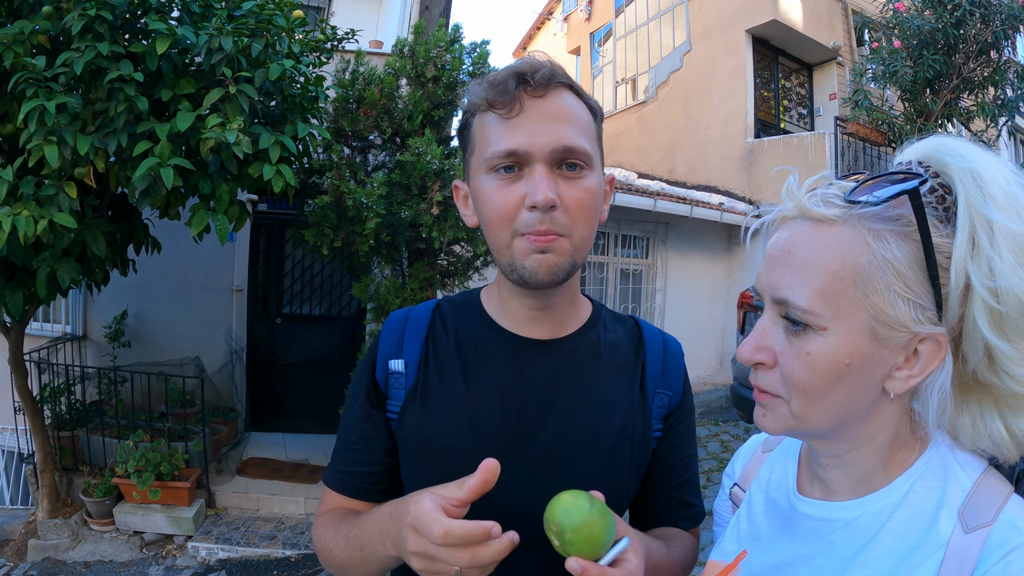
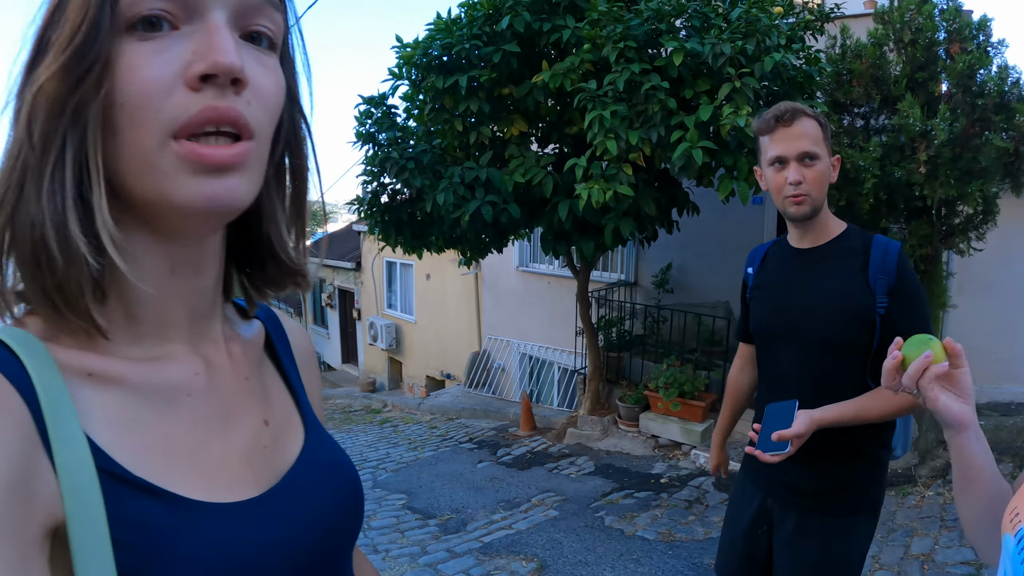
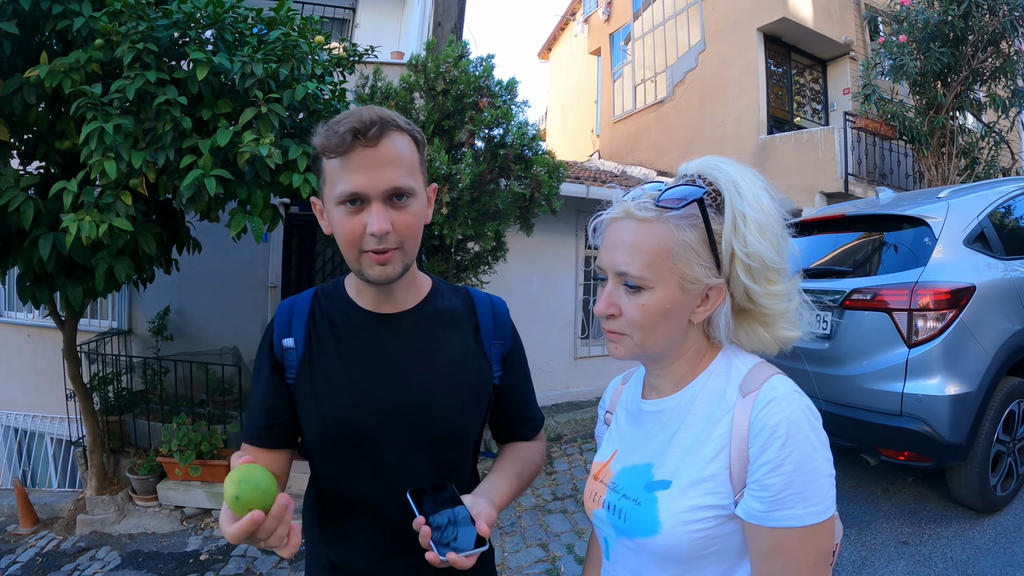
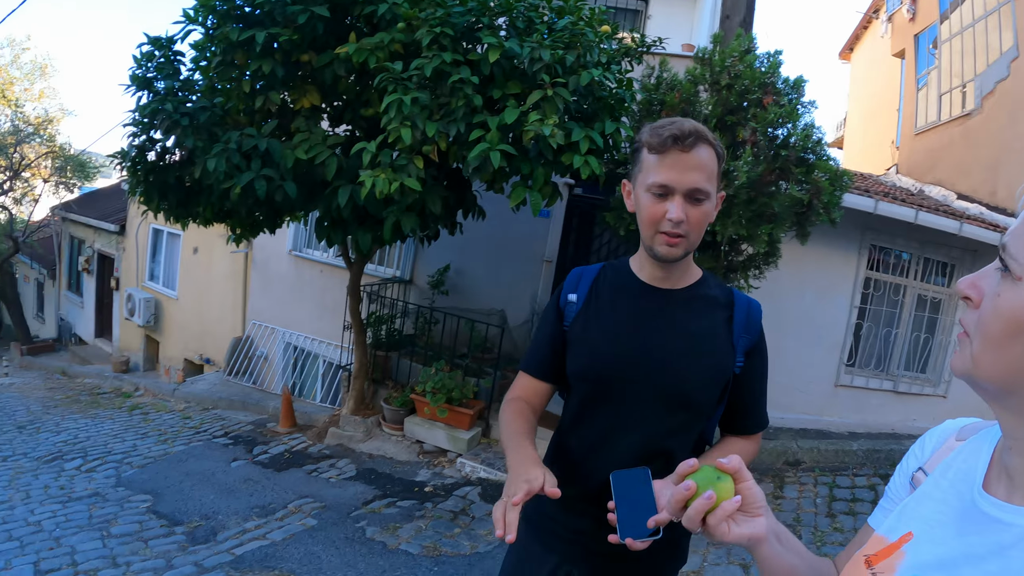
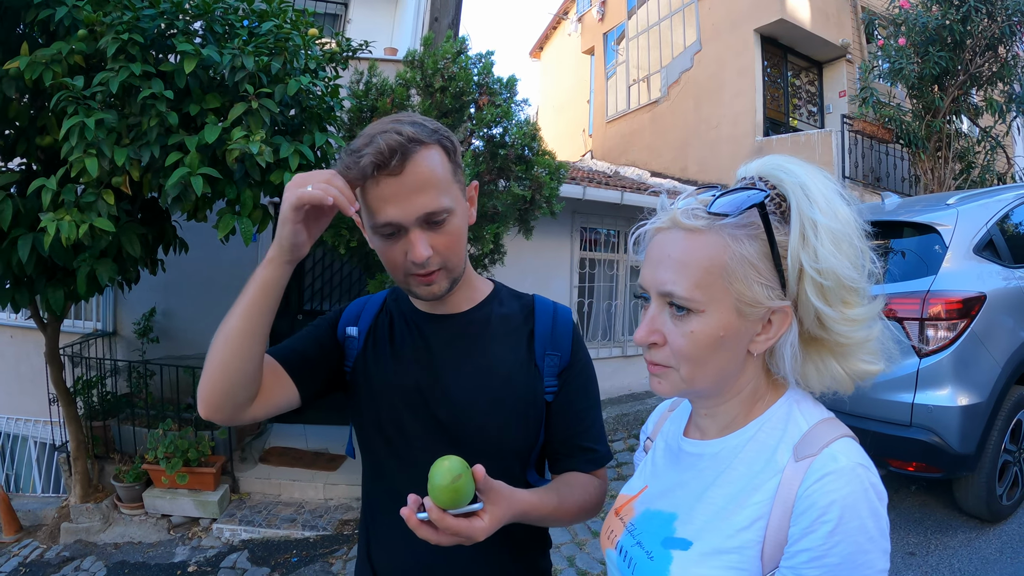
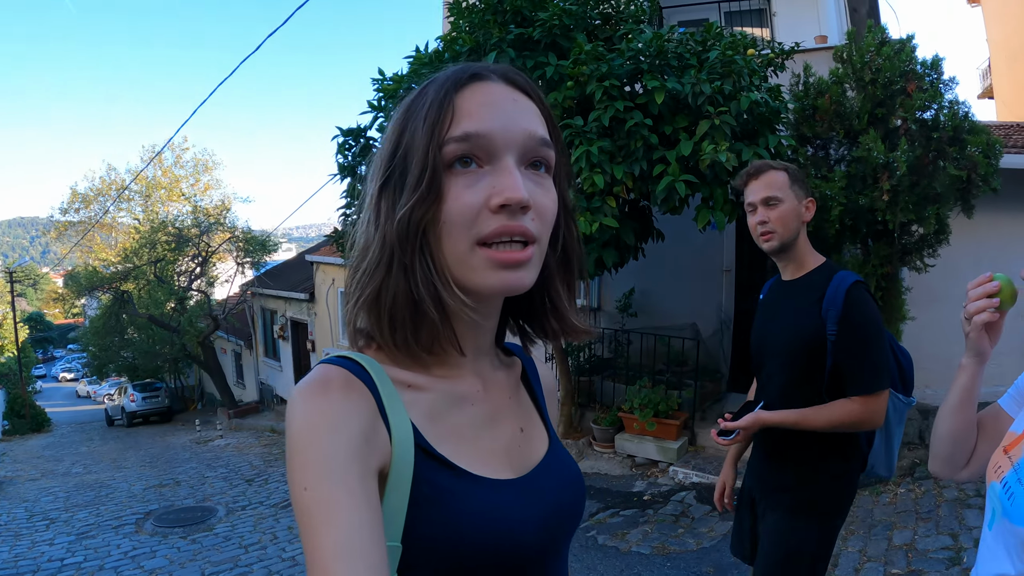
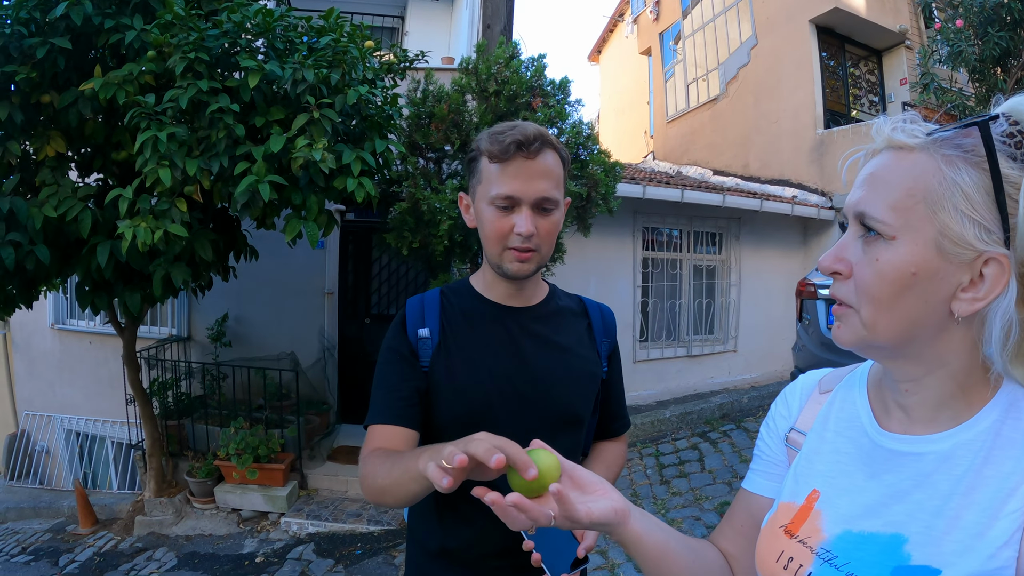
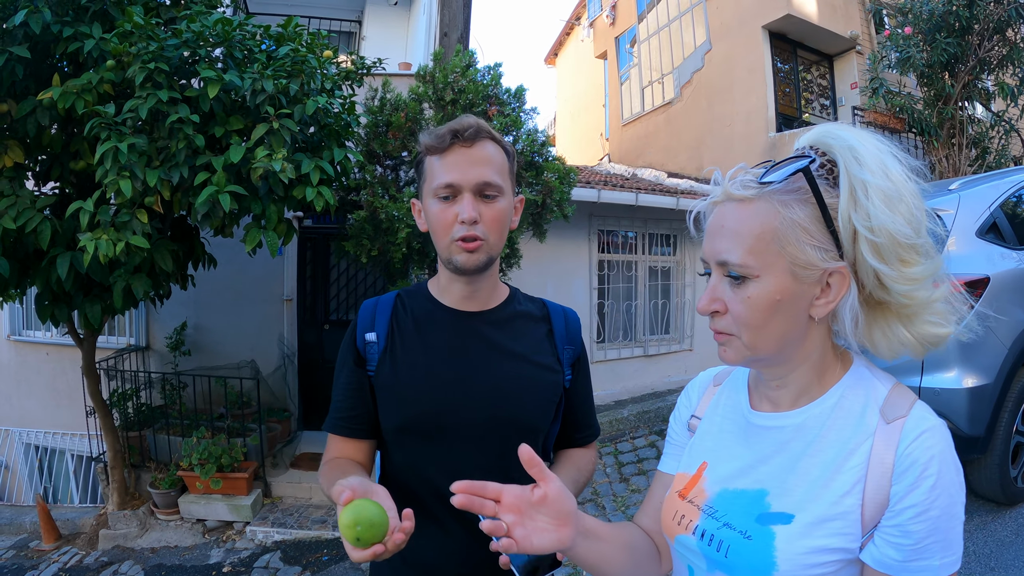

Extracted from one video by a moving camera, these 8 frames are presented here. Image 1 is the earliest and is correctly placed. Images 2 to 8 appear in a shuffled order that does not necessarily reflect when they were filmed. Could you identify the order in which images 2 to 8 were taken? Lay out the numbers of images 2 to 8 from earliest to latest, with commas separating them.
5, 3, 8, 7, 4, 2, 6
